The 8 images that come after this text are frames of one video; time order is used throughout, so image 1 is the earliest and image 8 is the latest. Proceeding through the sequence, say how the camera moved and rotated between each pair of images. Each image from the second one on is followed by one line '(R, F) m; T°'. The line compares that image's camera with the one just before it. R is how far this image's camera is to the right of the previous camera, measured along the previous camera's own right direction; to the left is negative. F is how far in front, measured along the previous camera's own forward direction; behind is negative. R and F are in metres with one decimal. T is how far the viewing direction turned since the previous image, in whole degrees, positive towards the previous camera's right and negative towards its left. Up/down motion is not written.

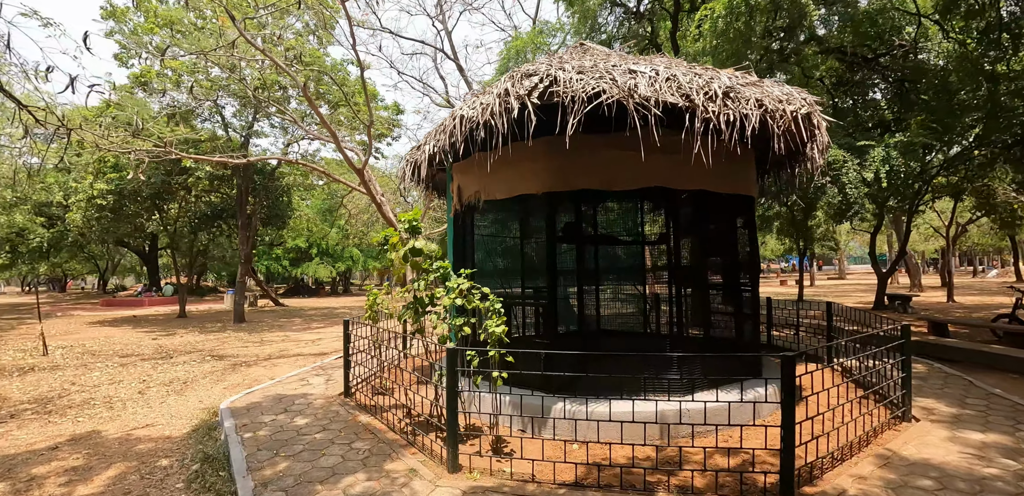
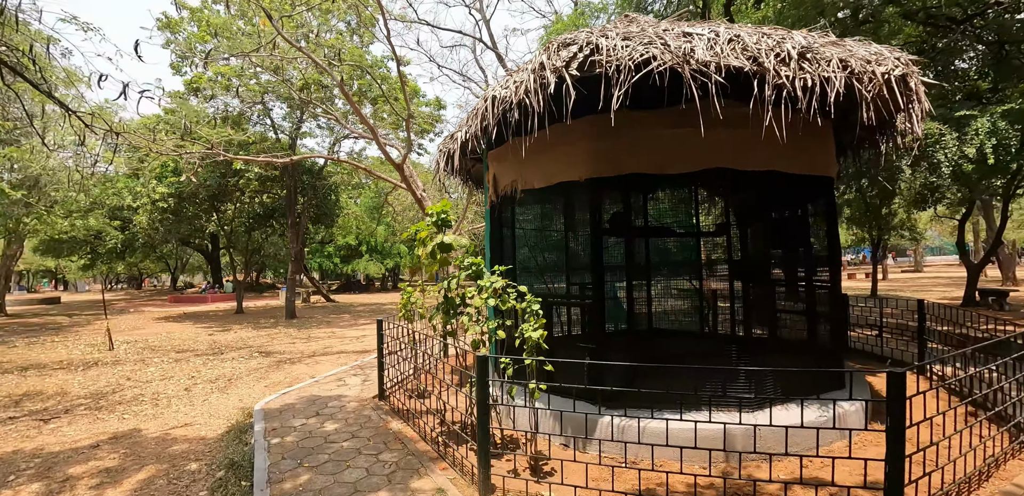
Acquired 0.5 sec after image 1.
(0.0, +0.3) m; -5°
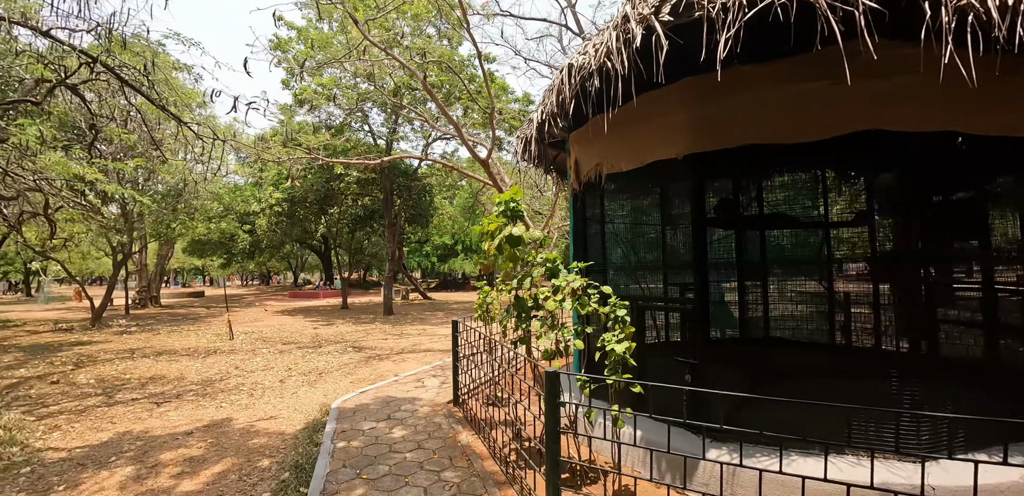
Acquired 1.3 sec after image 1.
(+0.1, +0.4) m; -11°
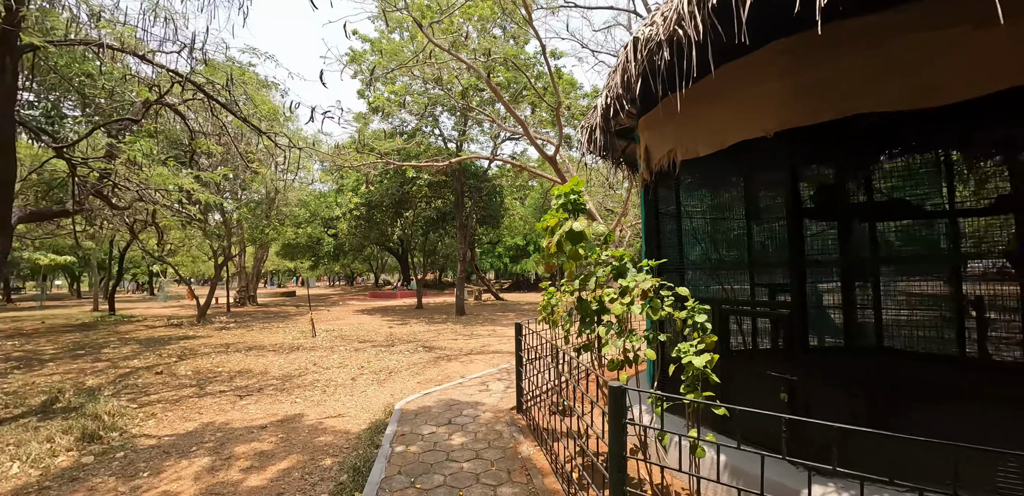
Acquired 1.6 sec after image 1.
(+0.1, +0.2) m; -8°
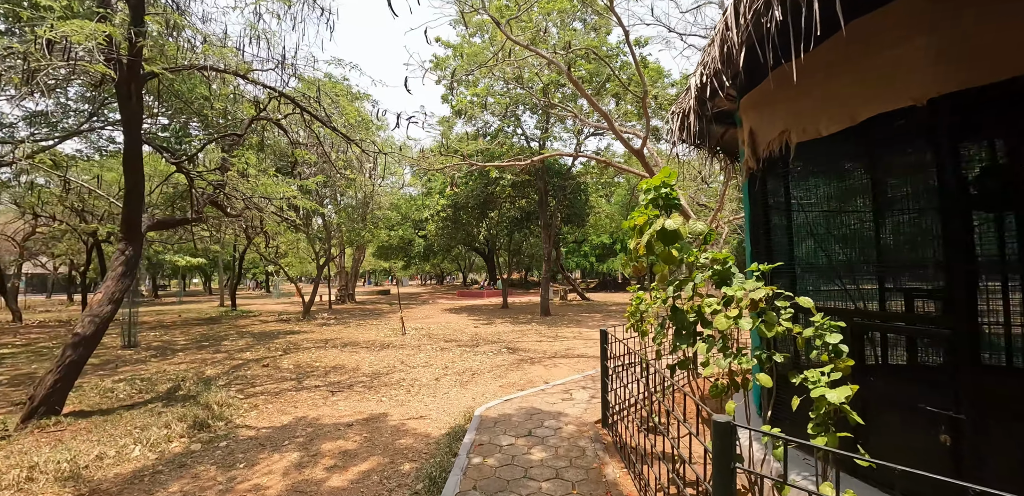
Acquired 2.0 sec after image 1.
(0.0, +0.2) m; -10°
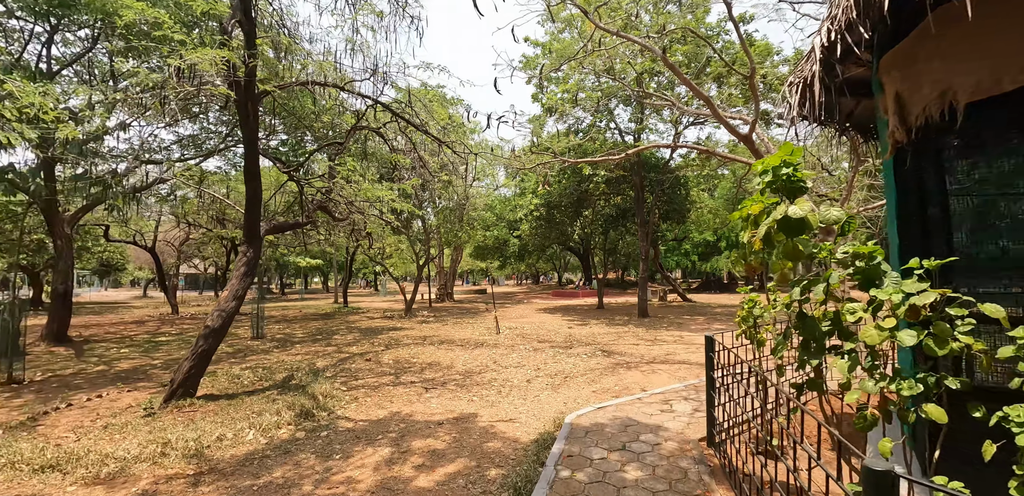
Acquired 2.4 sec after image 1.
(0.0, +0.2) m; -11°
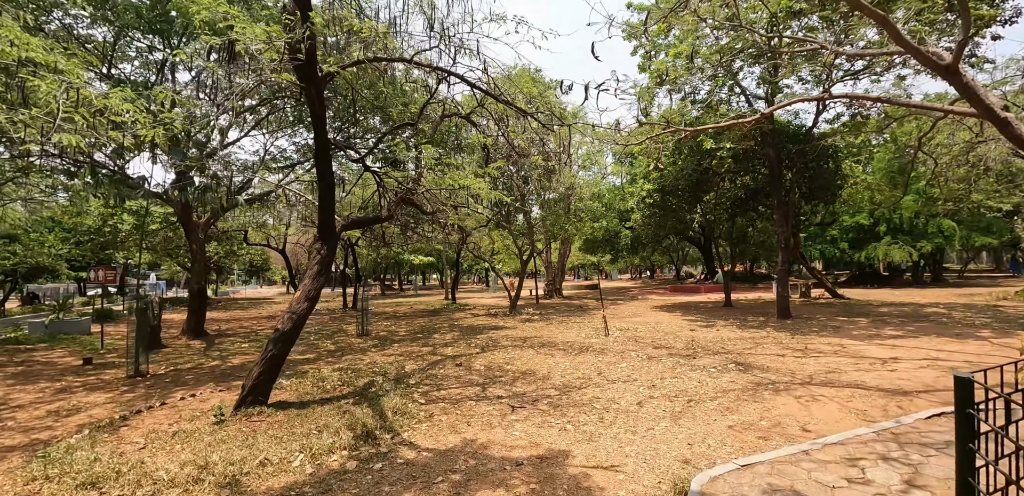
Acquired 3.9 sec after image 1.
(+0.1, +1.1) m; -13°
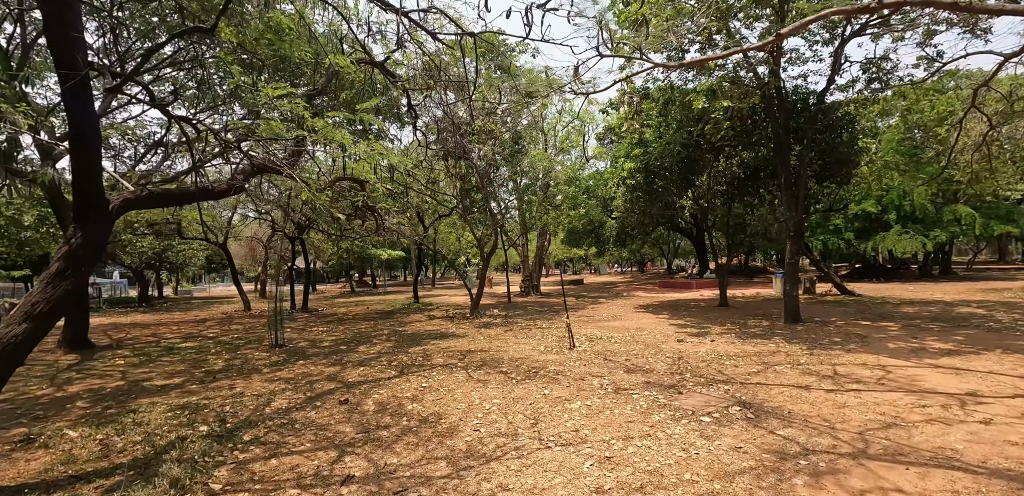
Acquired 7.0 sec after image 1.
(+0.9, +2.2) m; +1°
